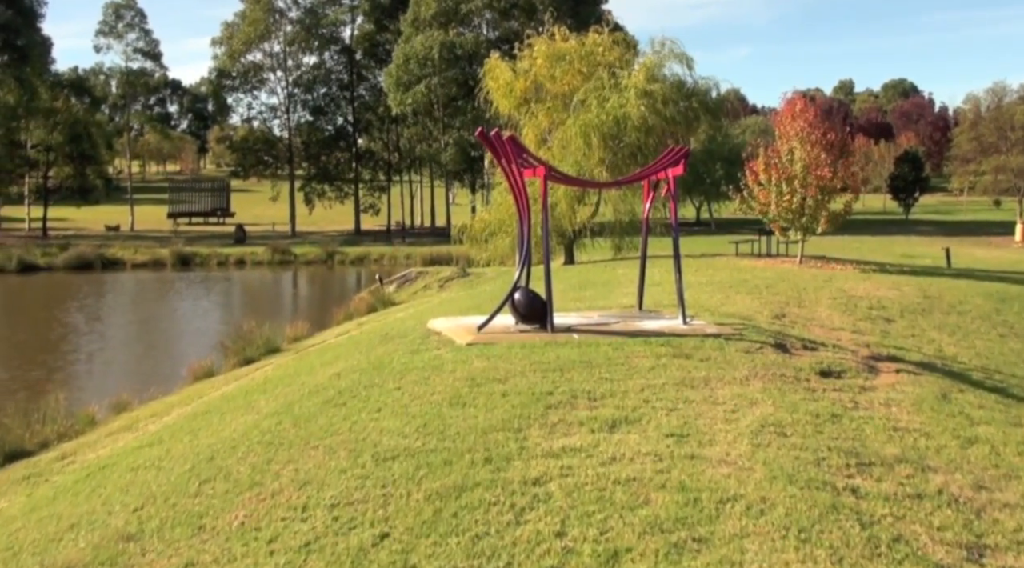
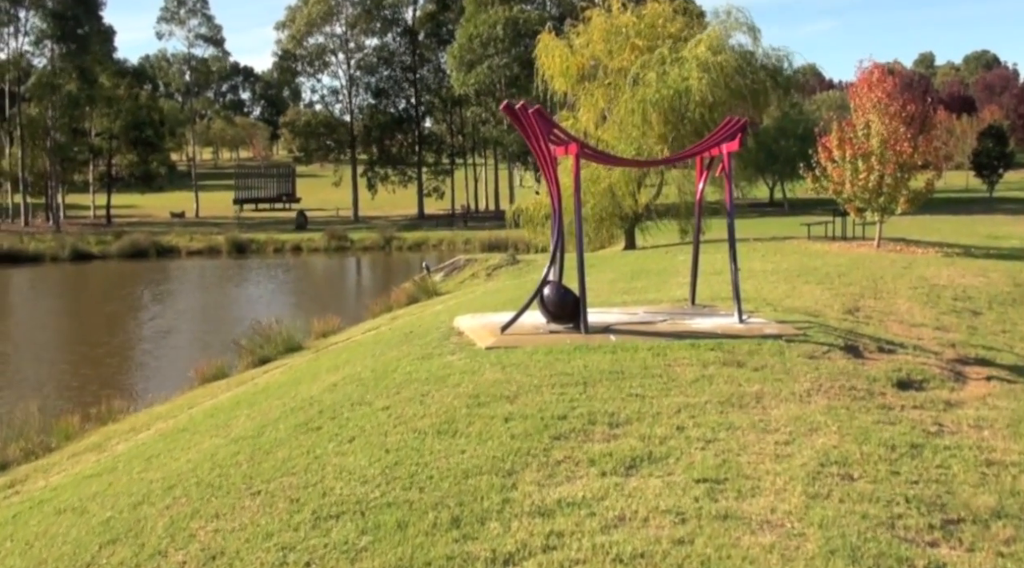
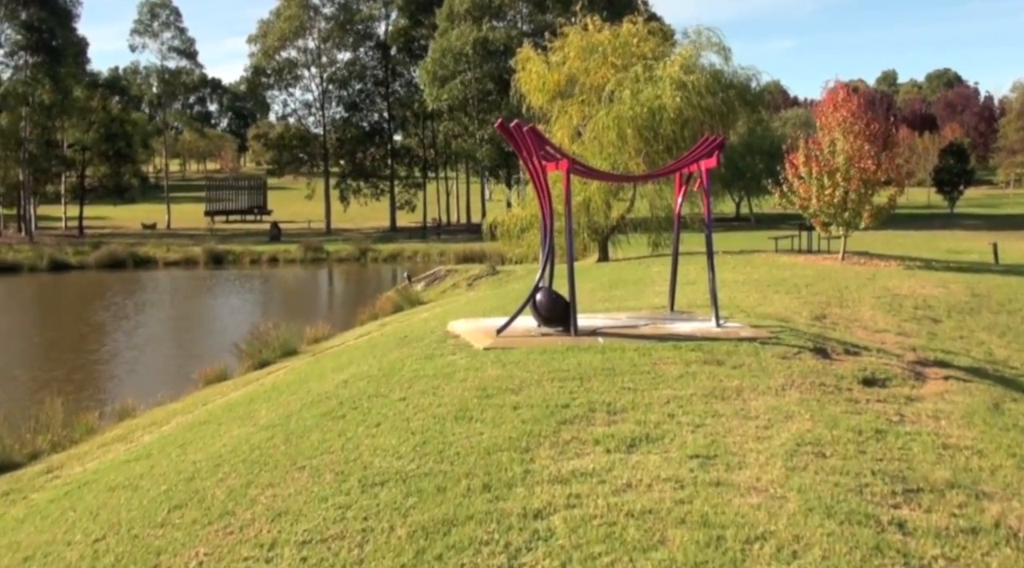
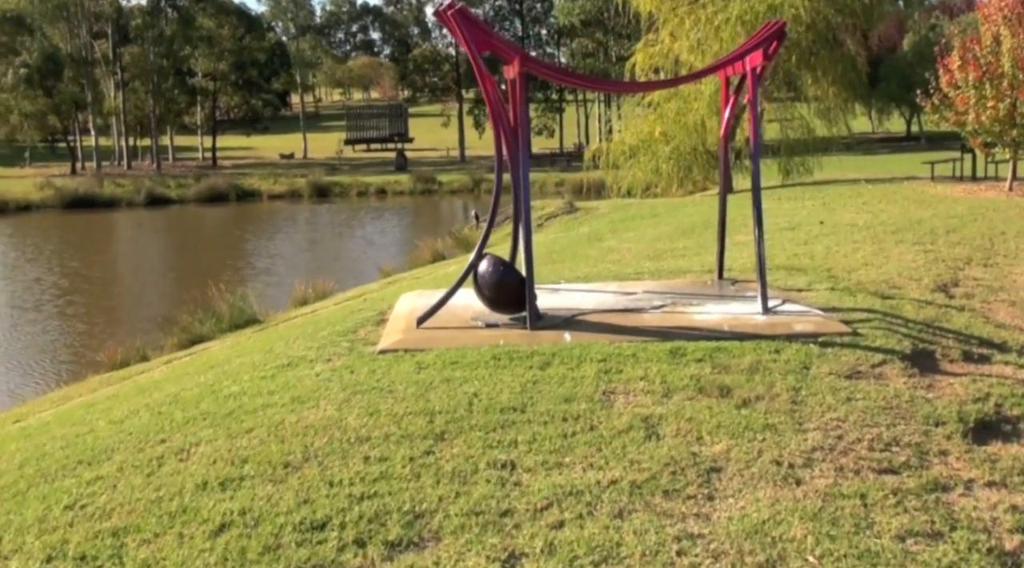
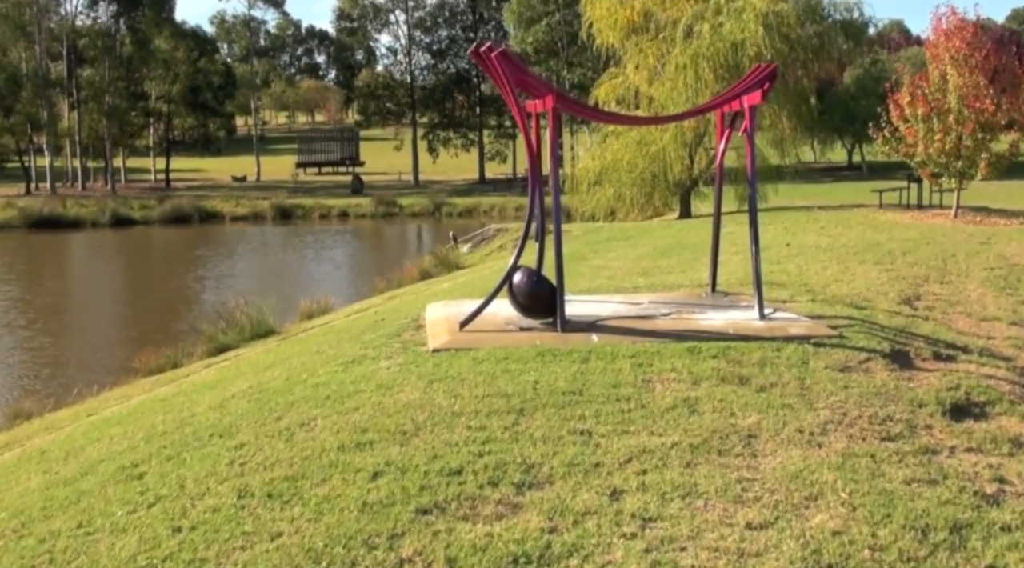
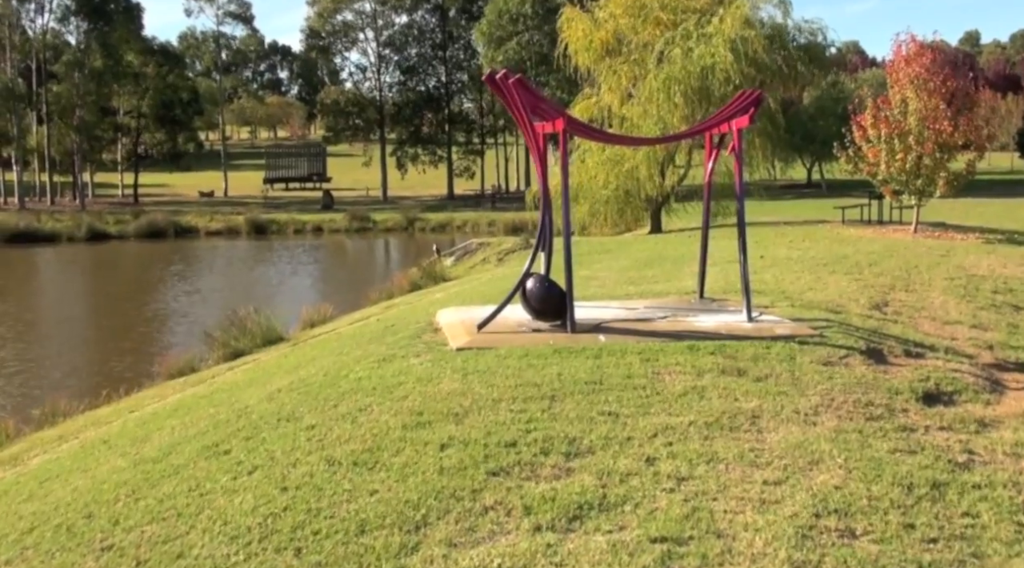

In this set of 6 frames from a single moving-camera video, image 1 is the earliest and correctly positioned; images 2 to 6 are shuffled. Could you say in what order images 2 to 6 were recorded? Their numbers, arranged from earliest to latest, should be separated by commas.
3, 2, 6, 5, 4
